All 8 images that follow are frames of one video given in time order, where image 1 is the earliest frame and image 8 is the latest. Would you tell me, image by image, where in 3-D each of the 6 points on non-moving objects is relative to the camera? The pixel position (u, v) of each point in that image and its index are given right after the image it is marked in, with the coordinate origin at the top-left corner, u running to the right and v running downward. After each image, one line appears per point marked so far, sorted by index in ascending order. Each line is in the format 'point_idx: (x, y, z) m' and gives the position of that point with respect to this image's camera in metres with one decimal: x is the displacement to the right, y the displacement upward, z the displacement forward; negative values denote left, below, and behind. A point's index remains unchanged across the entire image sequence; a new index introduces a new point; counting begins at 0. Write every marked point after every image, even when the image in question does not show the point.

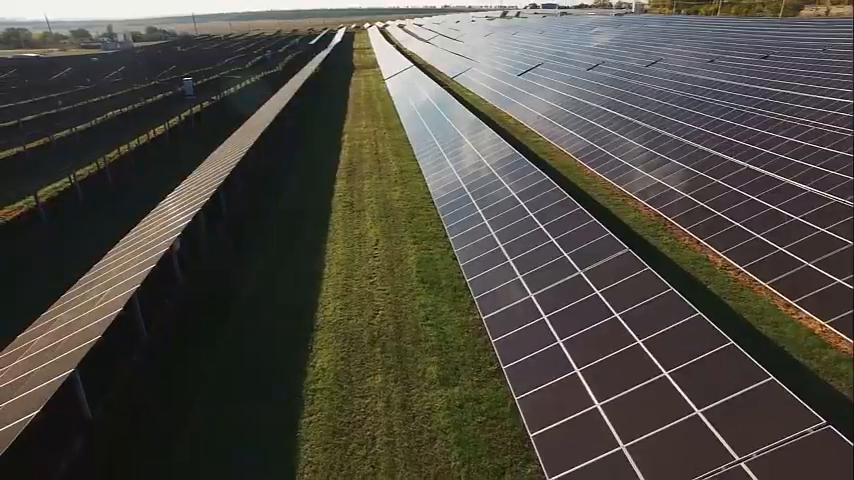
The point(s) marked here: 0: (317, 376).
0: (-2.1, -2.8, +8.7) m
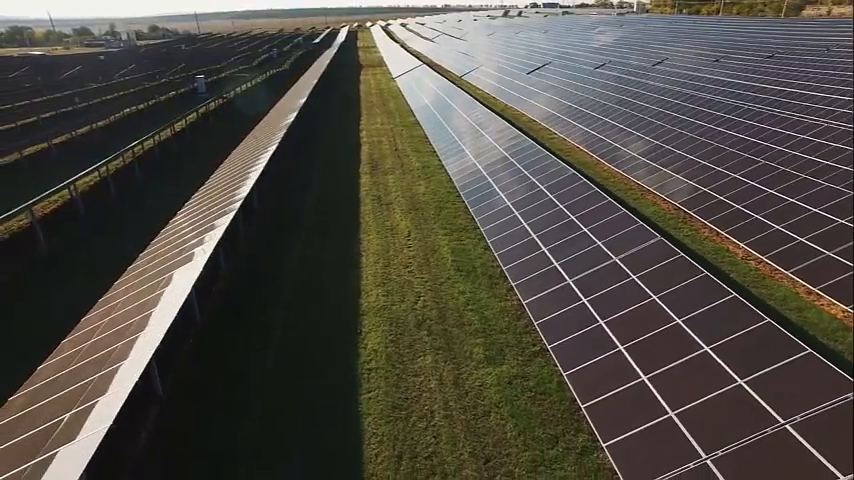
0: (-1.1, -2.5, +9.2) m
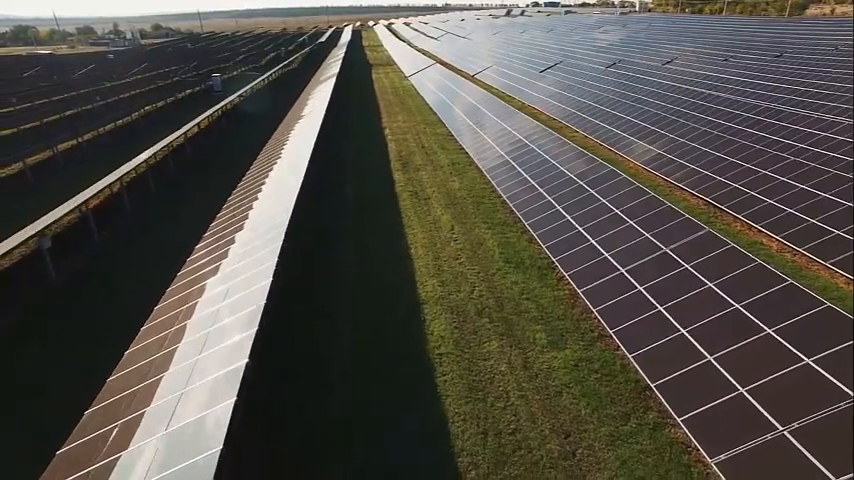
0: (+0.3, -2.3, +9.7) m
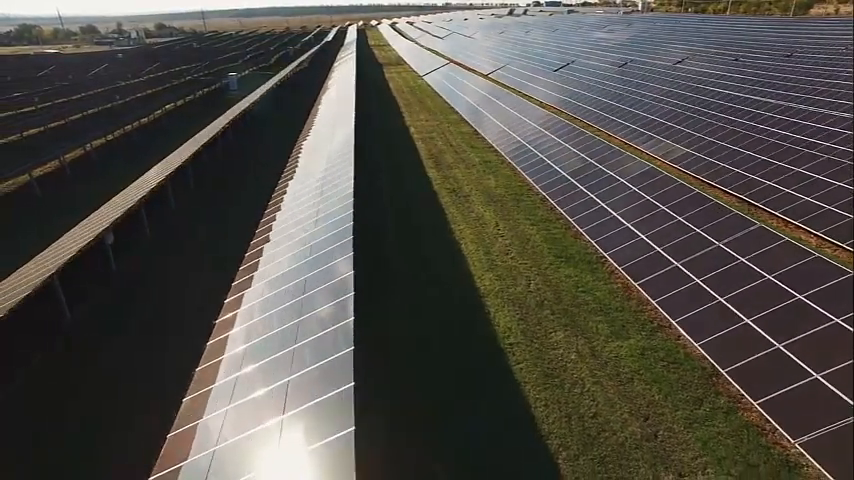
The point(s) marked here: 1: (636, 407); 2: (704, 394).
0: (+1.9, -2.2, +10.1) m
1: (+4.0, -3.2, +8.2) m
2: (+5.4, -3.0, +8.4) m
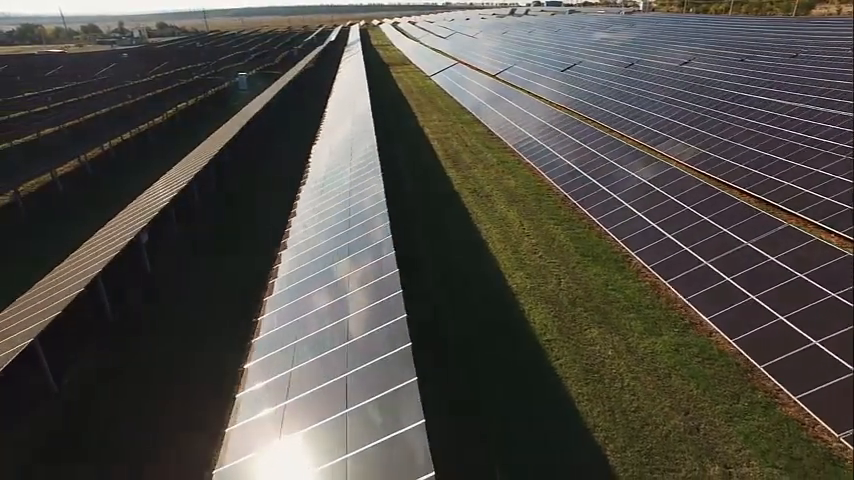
0: (+2.8, -2.1, +10.3) m
1: (+4.9, -3.2, +8.4) m
2: (+6.3, -3.0, +8.7) m
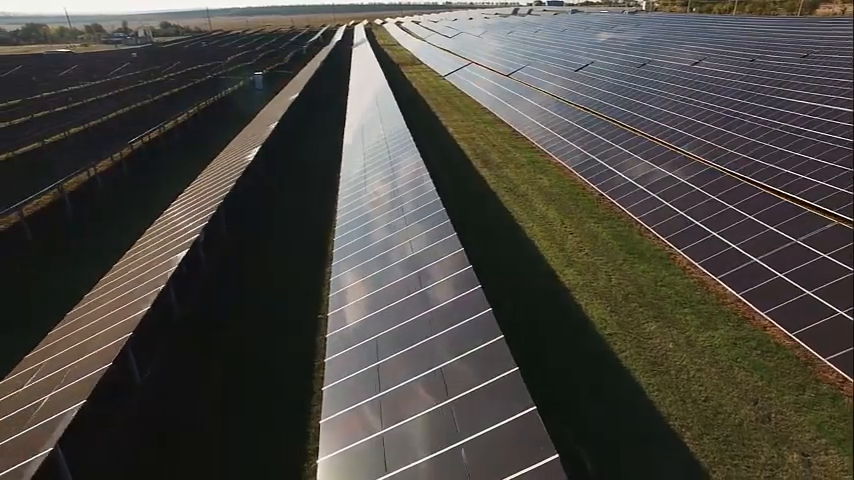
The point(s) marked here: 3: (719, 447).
0: (+4.3, -2.1, +10.6) m
1: (+6.4, -3.1, +8.8) m
2: (+7.8, -2.9, +9.0) m
3: (+5.2, -3.7, +7.7) m
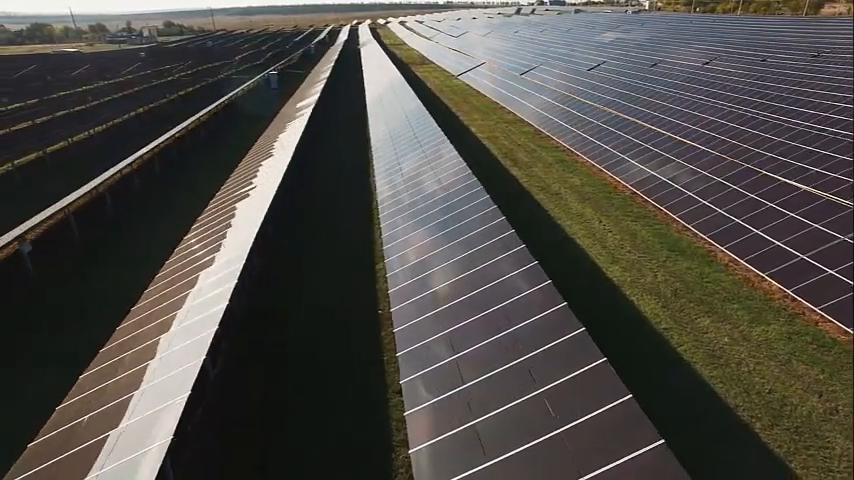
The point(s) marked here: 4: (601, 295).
0: (+5.8, -2.0, +10.9) m
1: (+7.9, -3.0, +9.0) m
2: (+9.3, -2.9, +9.2) m
3: (+6.7, -3.6, +7.9) m
4: (+4.4, -1.6, +11.8) m
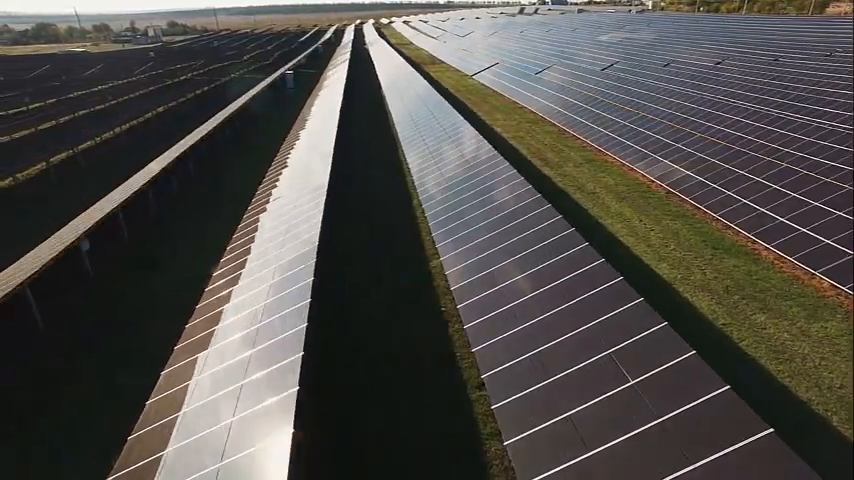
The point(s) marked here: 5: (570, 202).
0: (+7.4, -2.0, +11.0) m
1: (+9.4, -3.0, +9.2) m
2: (+10.9, -2.8, +9.4) m
3: (+8.2, -3.6, +8.1) m
4: (+6.0, -1.5, +11.9) m
5: (+5.6, +1.5, +17.6) m
